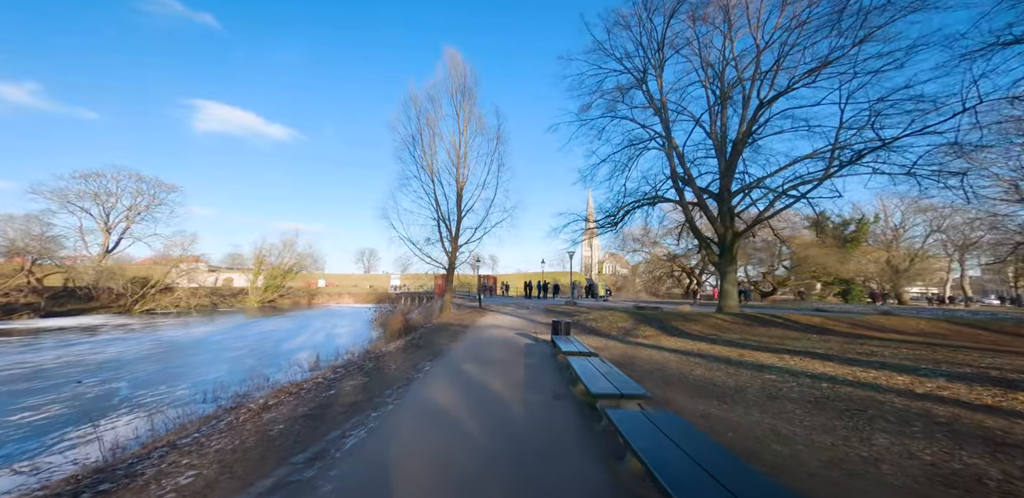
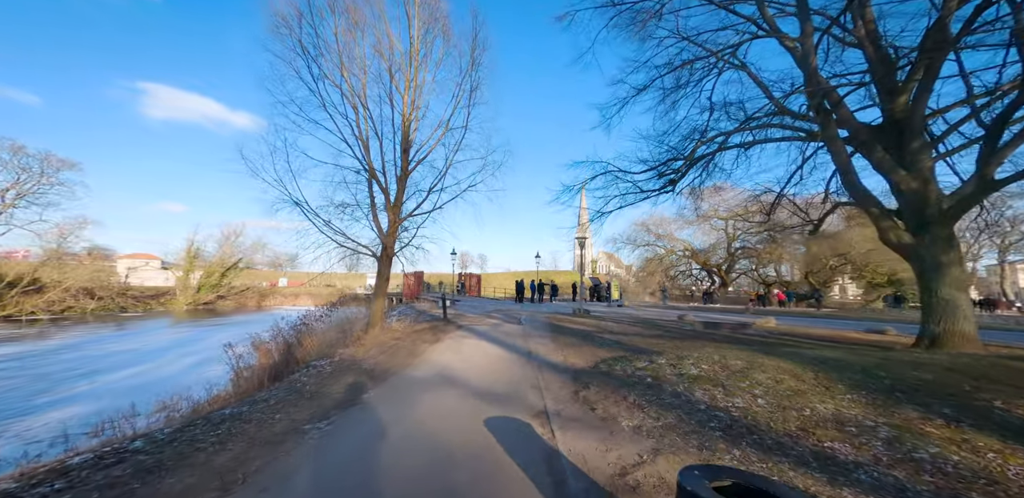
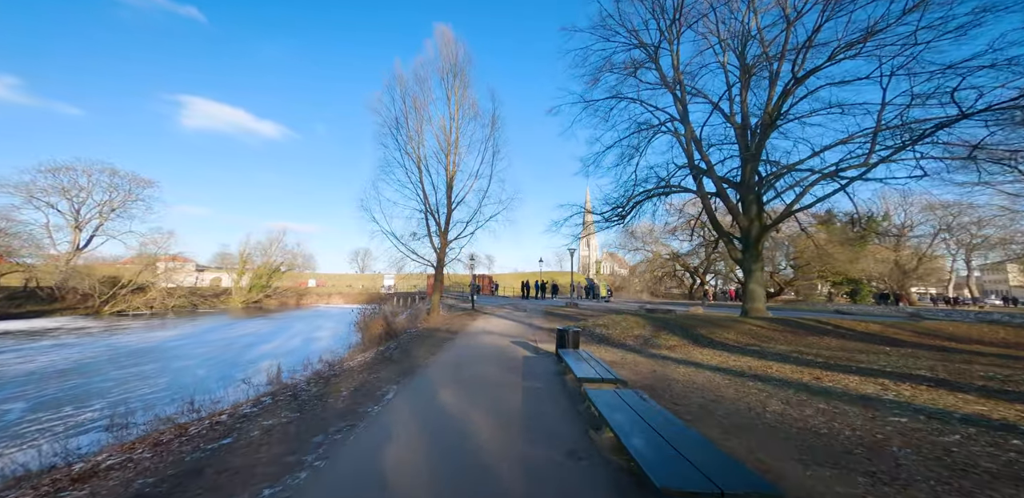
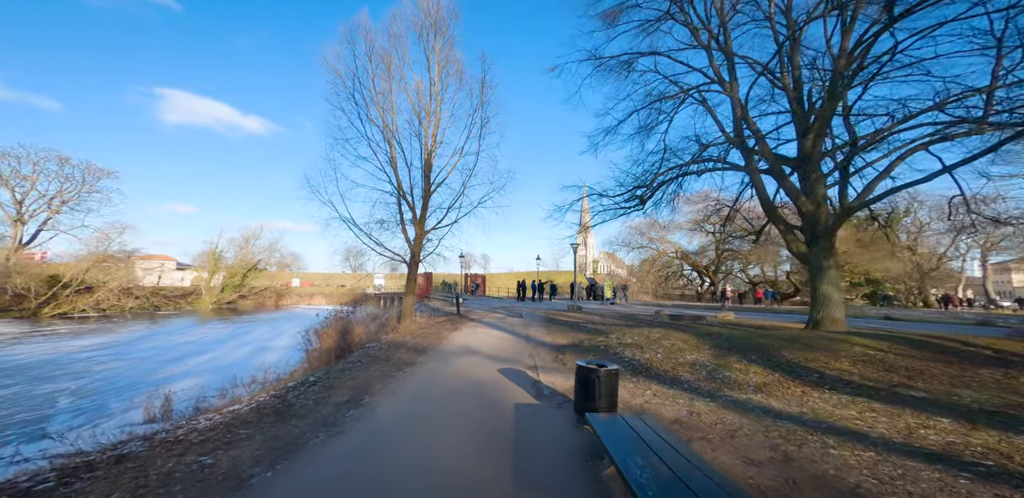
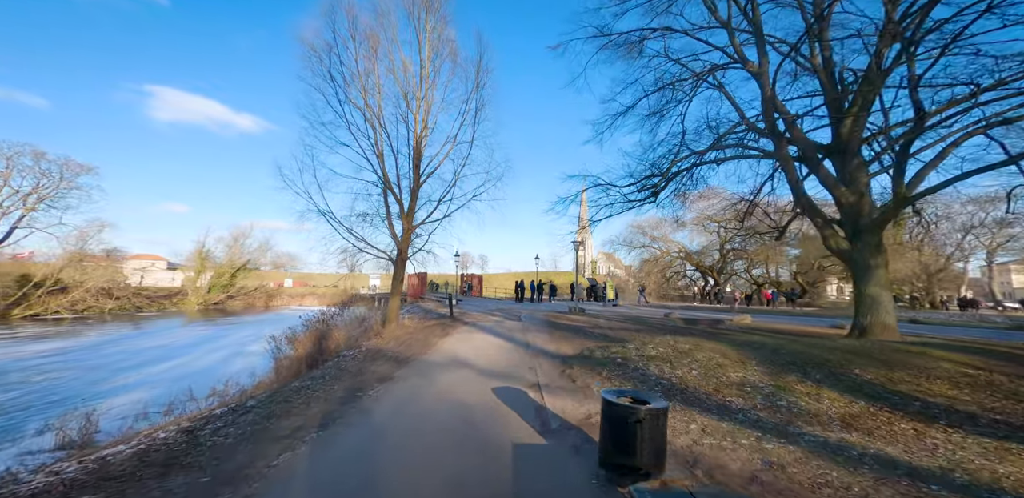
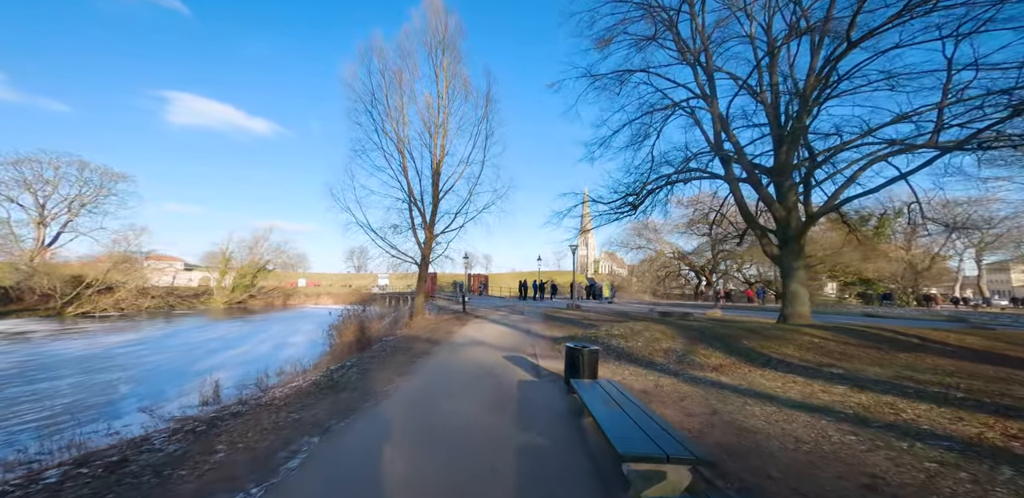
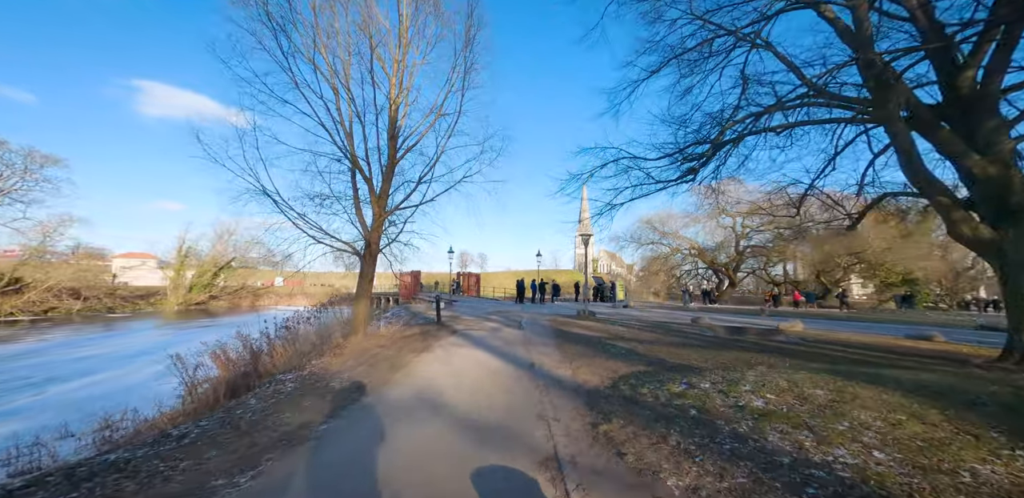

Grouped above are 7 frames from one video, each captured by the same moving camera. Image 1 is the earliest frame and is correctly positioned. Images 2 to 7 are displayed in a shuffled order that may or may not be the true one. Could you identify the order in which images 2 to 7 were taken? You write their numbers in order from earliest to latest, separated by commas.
3, 6, 4, 5, 2, 7
